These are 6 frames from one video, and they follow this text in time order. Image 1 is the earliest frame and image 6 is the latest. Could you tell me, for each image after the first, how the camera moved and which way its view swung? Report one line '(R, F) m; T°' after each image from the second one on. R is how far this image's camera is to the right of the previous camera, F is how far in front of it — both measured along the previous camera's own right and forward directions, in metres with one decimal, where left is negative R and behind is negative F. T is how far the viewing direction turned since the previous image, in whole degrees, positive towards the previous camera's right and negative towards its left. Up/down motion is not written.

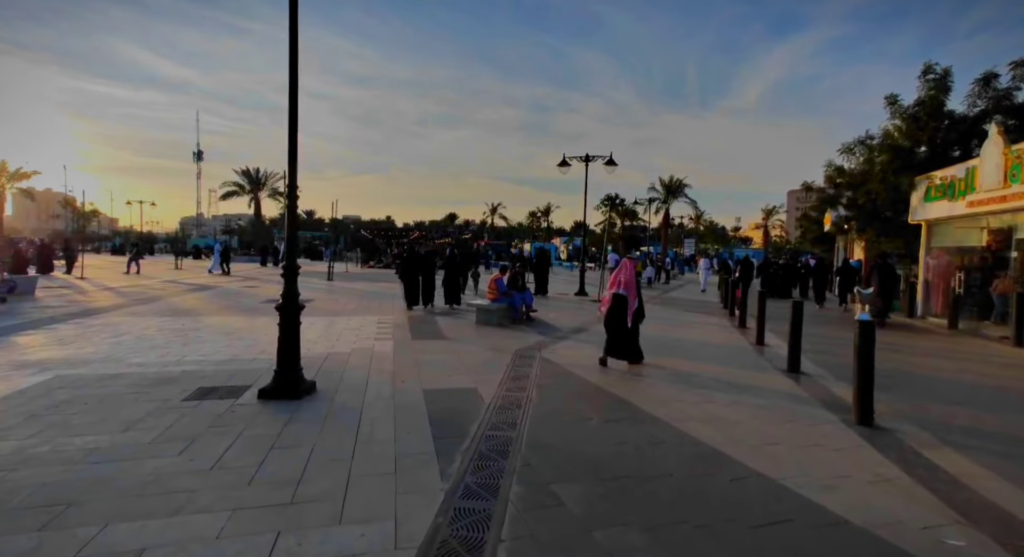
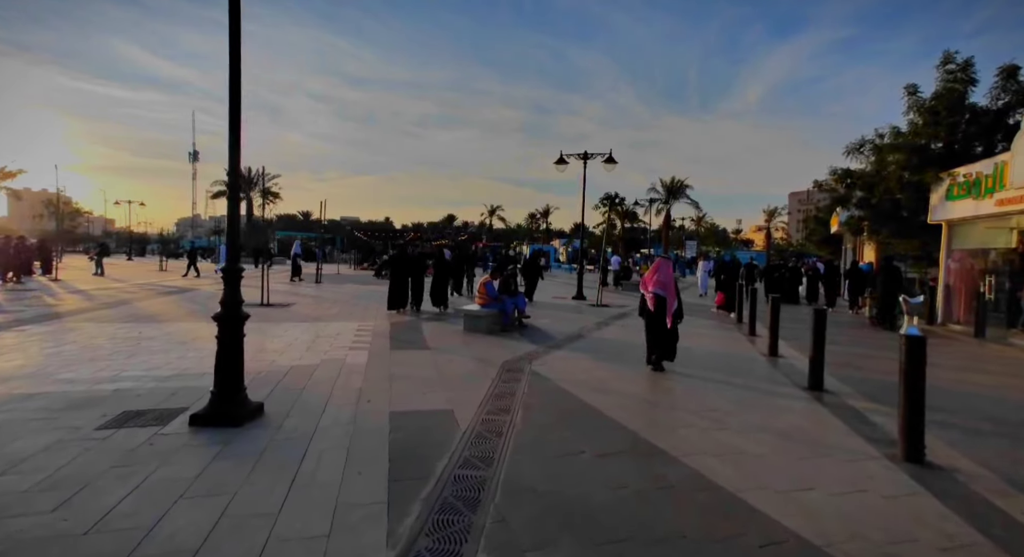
(+0.2, +0.8) m; 0°
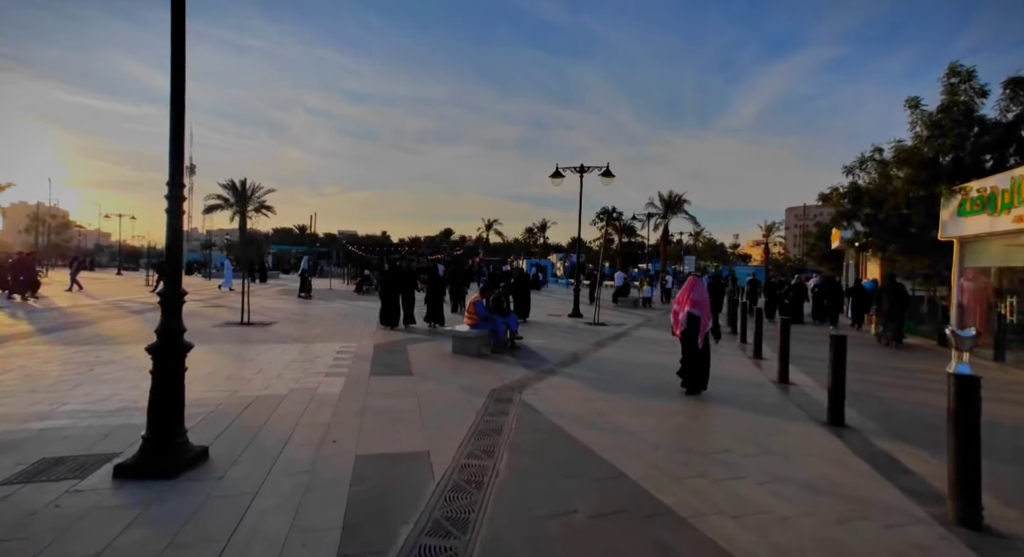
(+0.1, +0.6) m; 0°
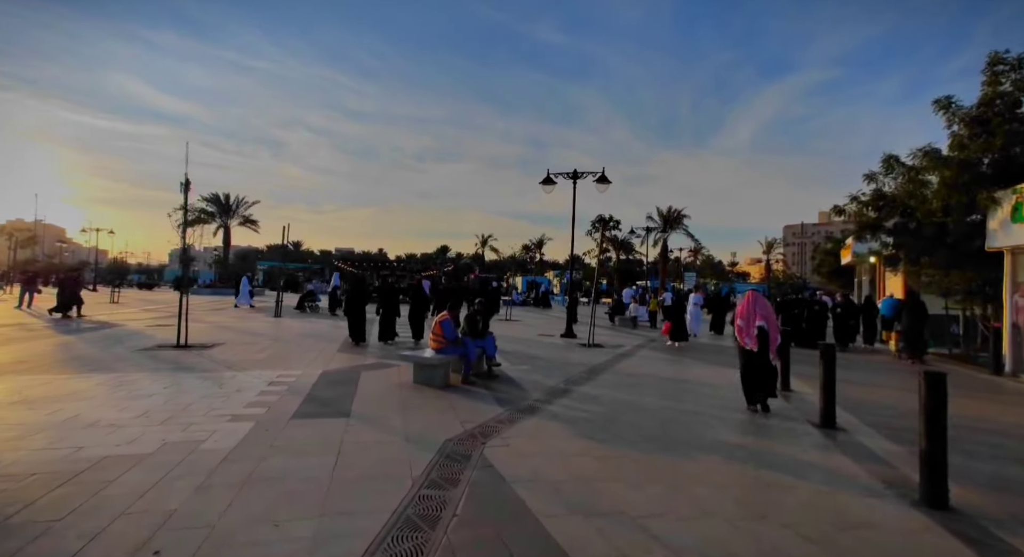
(+0.4, +1.7) m; 0°
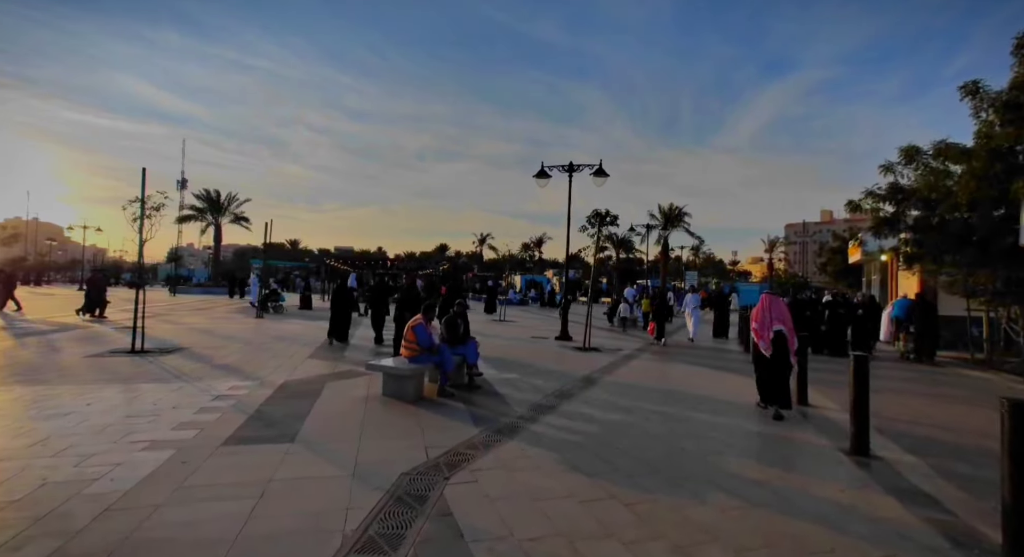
(+0.3, +0.9) m; 0°
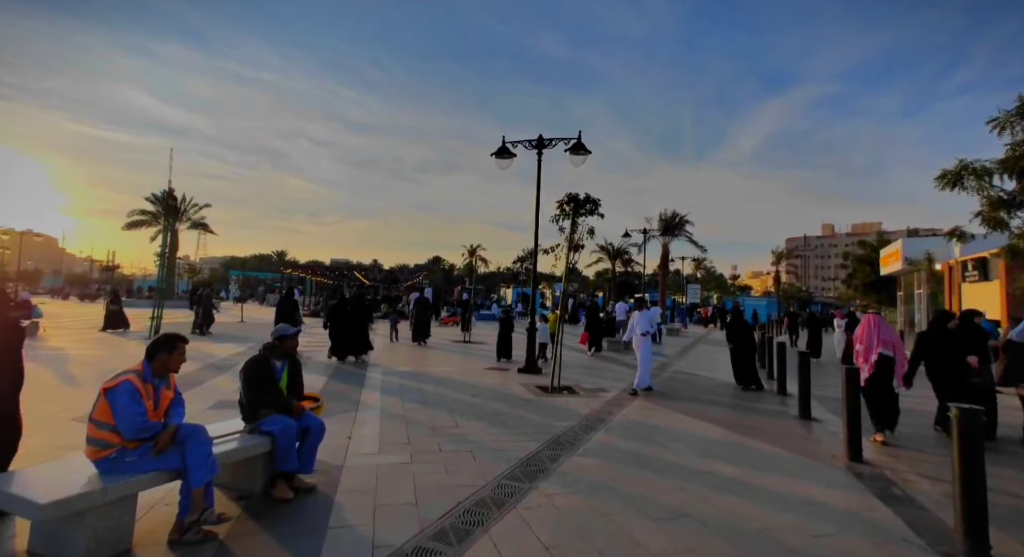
(+1.1, +3.9) m; 0°
